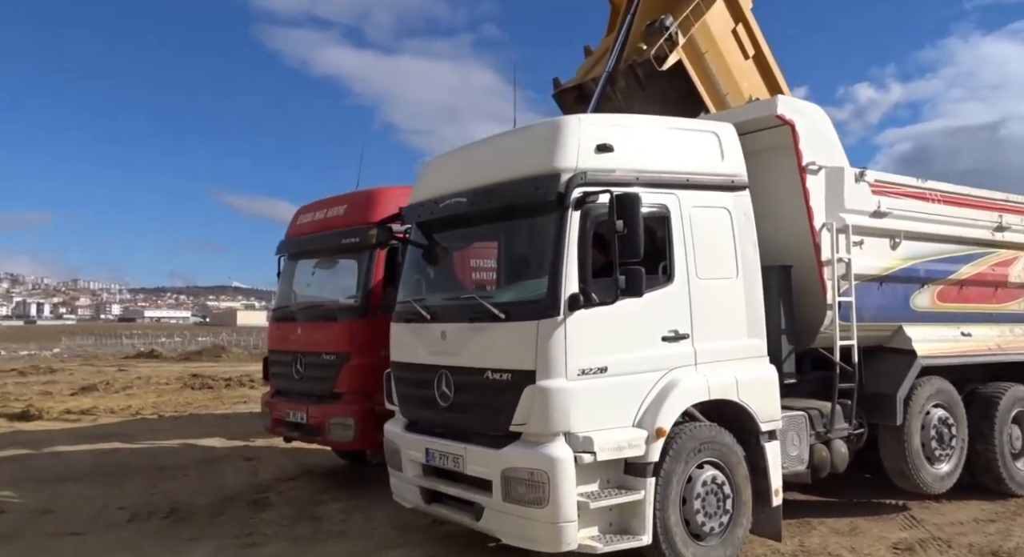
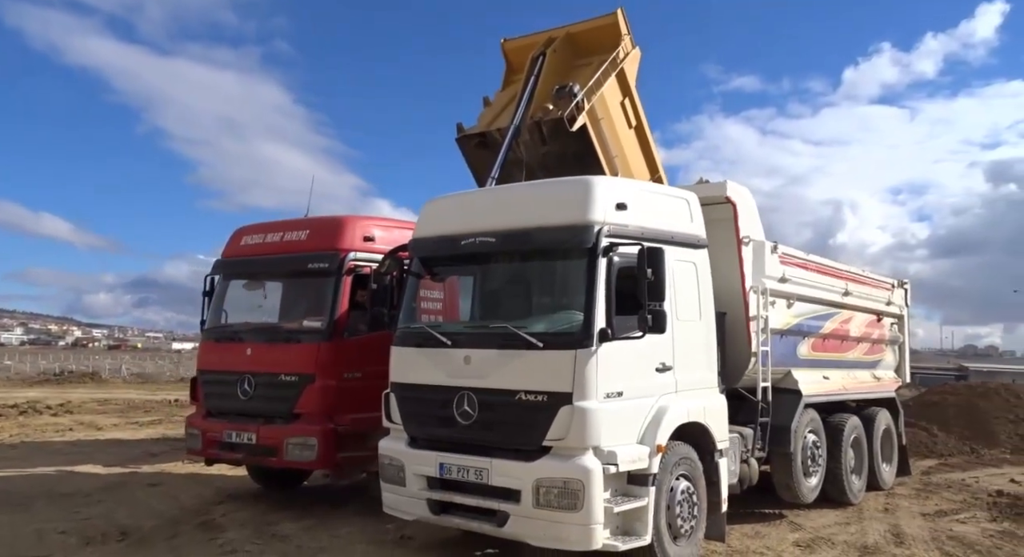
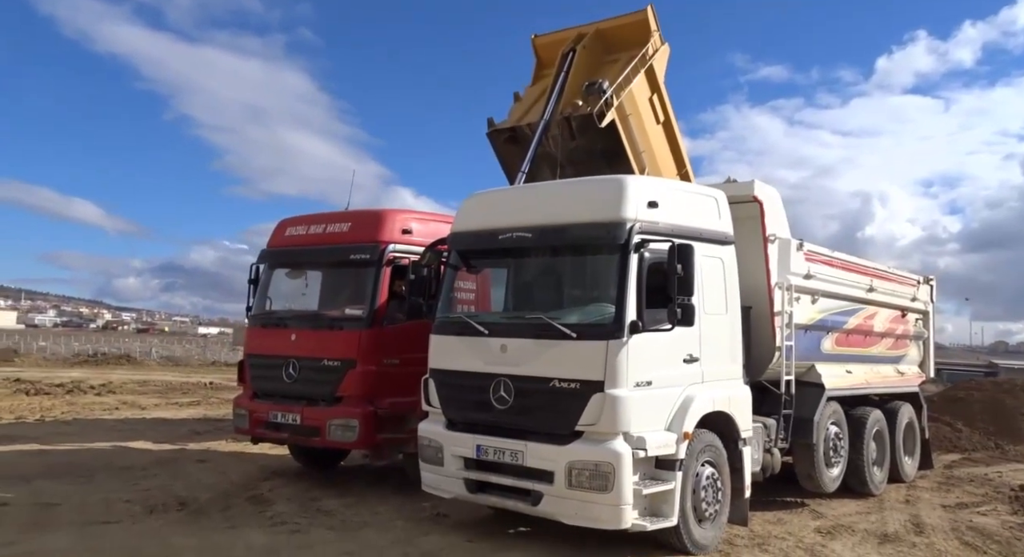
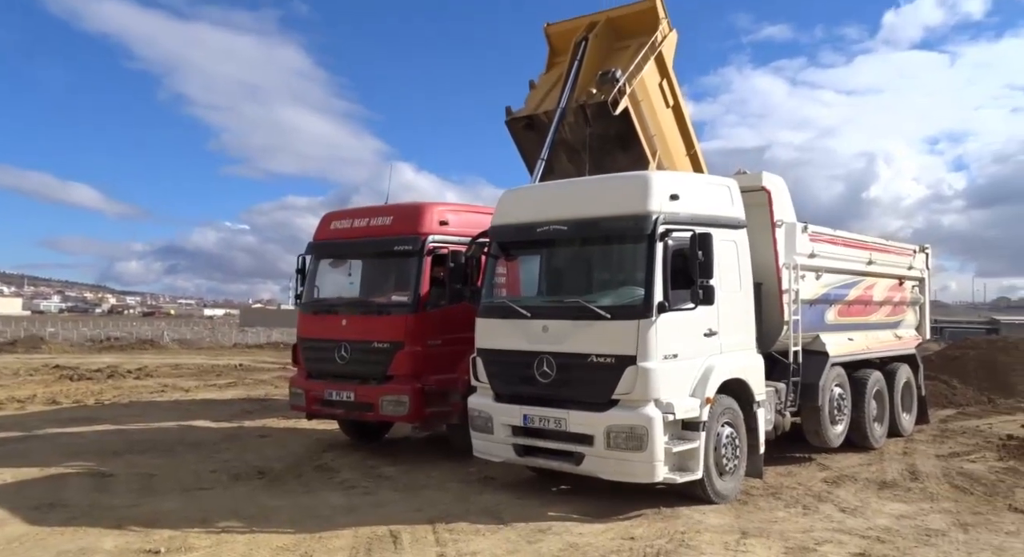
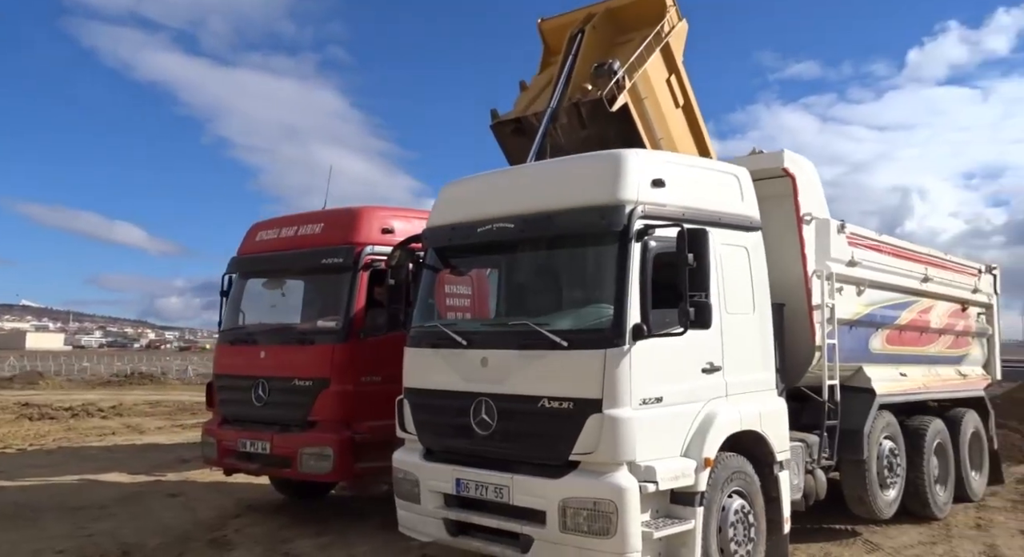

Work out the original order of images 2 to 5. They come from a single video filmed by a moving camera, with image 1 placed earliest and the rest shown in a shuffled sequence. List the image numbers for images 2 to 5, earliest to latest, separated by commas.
5, 2, 3, 4
